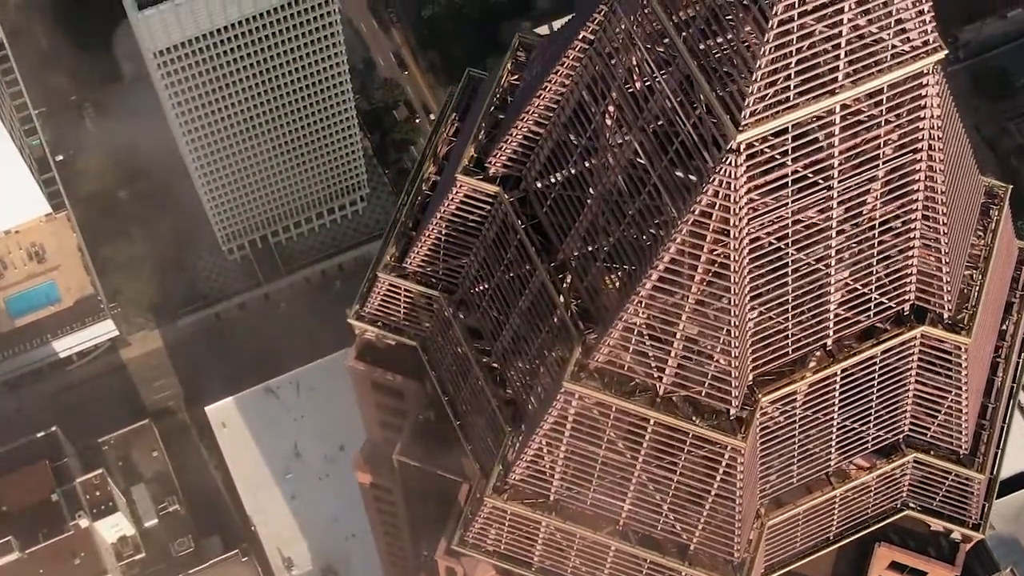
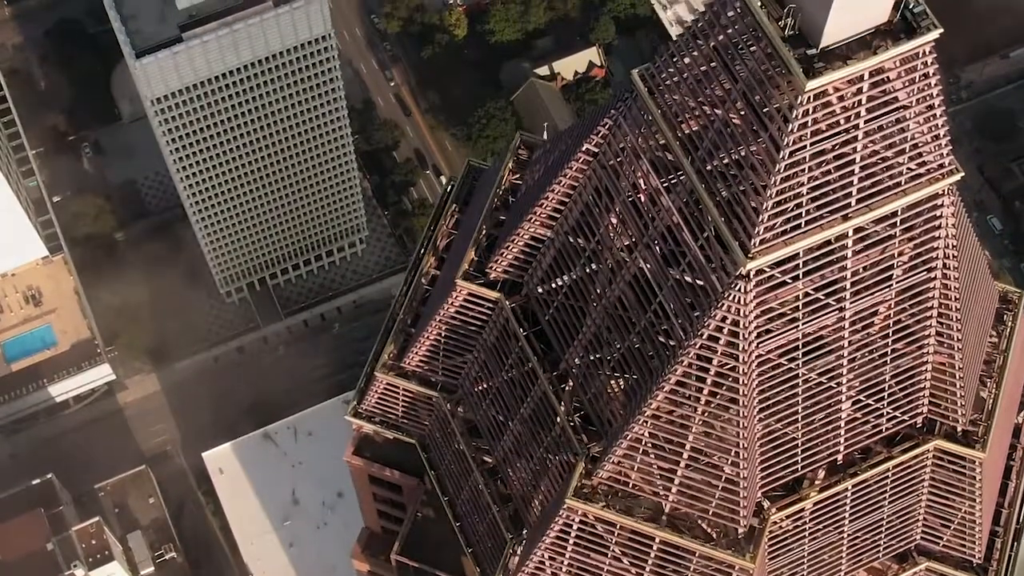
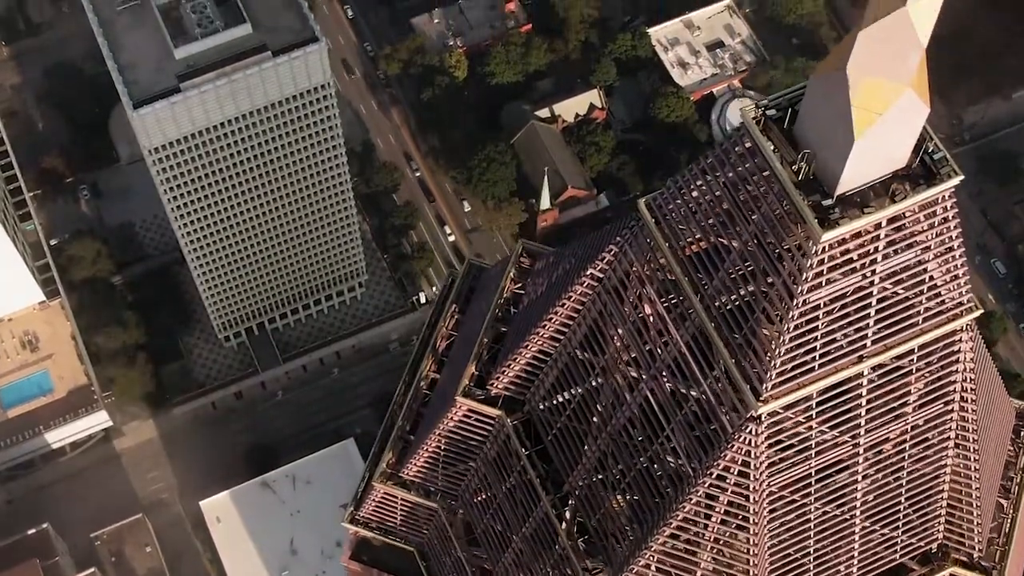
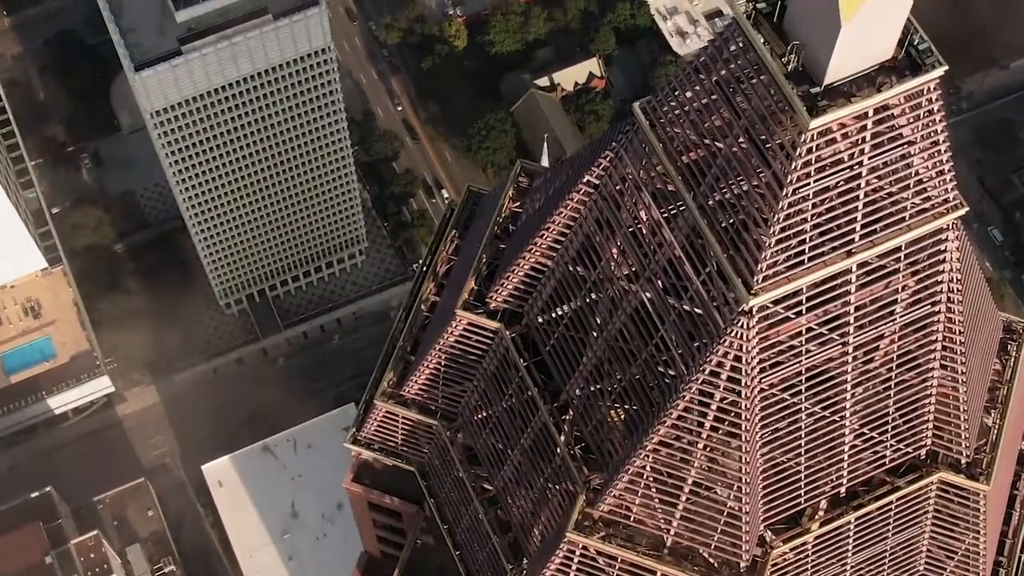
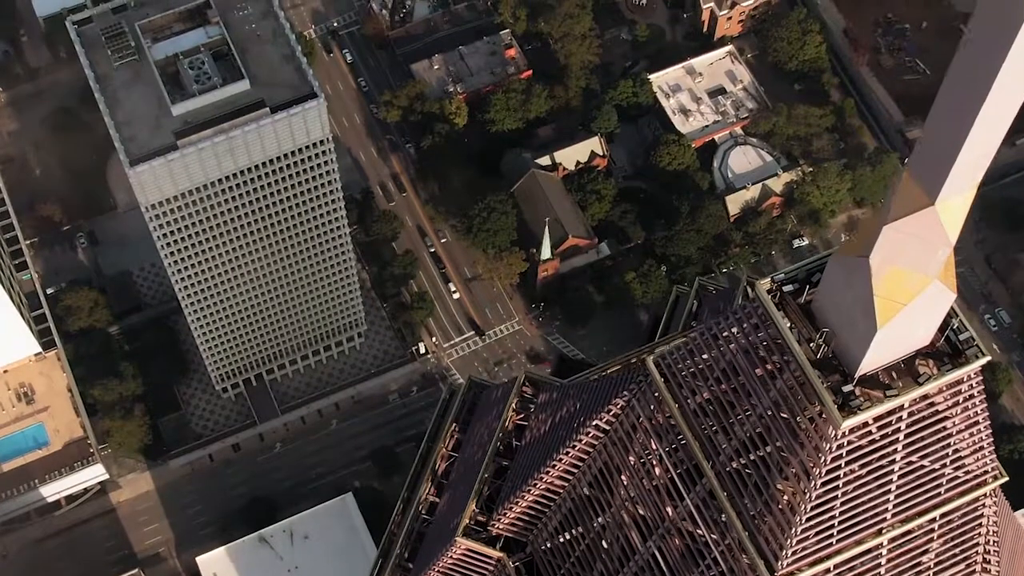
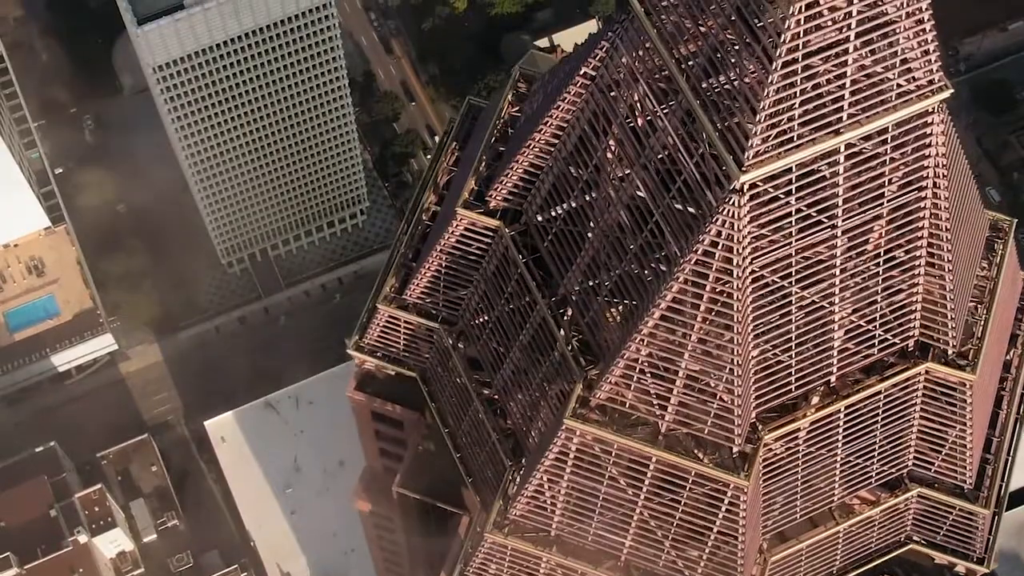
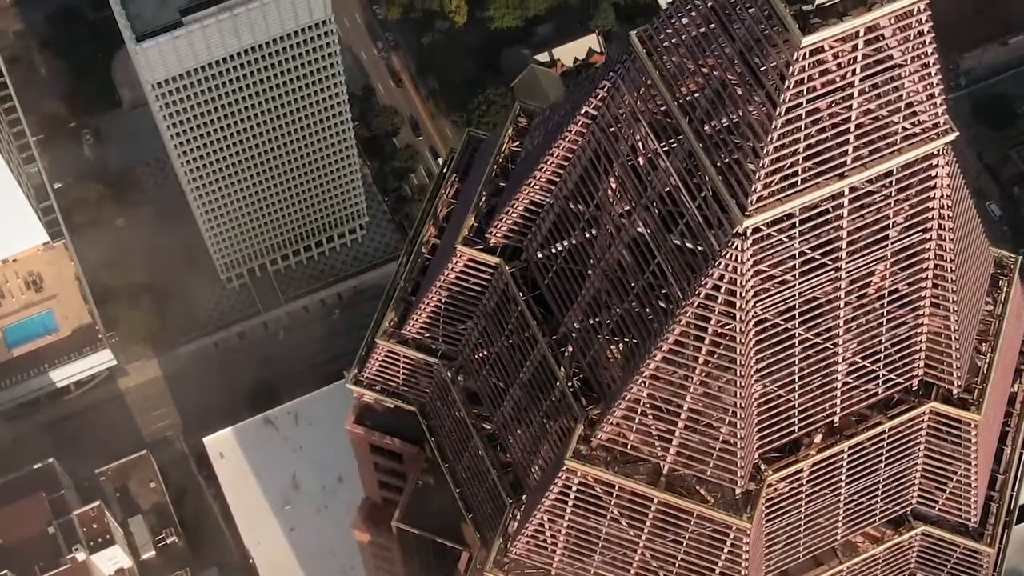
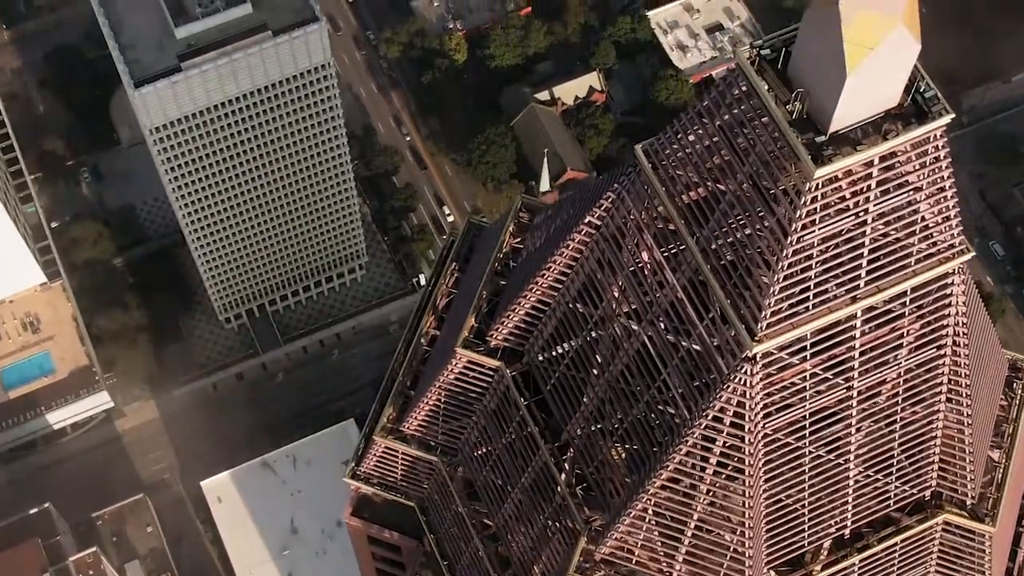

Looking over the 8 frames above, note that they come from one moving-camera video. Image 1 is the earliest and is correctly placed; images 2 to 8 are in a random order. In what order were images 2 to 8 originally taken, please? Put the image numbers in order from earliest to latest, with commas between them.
6, 7, 2, 4, 8, 3, 5
